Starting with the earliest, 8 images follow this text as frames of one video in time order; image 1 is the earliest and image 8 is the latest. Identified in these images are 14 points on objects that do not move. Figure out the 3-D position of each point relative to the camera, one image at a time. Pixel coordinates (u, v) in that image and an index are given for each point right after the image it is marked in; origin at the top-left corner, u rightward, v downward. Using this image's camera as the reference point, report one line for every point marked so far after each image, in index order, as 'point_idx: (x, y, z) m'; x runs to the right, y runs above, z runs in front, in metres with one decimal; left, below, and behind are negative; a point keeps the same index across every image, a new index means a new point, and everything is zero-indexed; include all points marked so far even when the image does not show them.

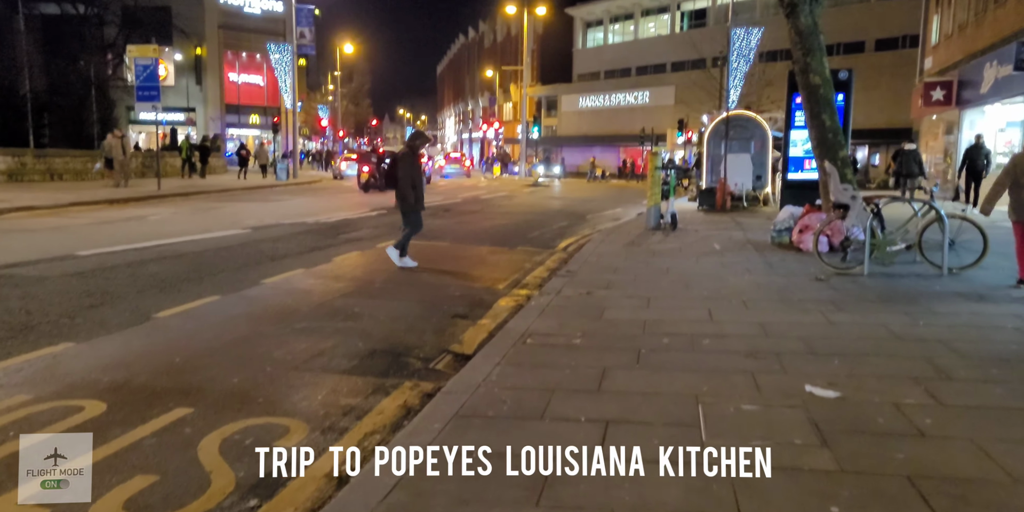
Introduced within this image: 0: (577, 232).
0: (+1.5, +0.5, +17.3) m
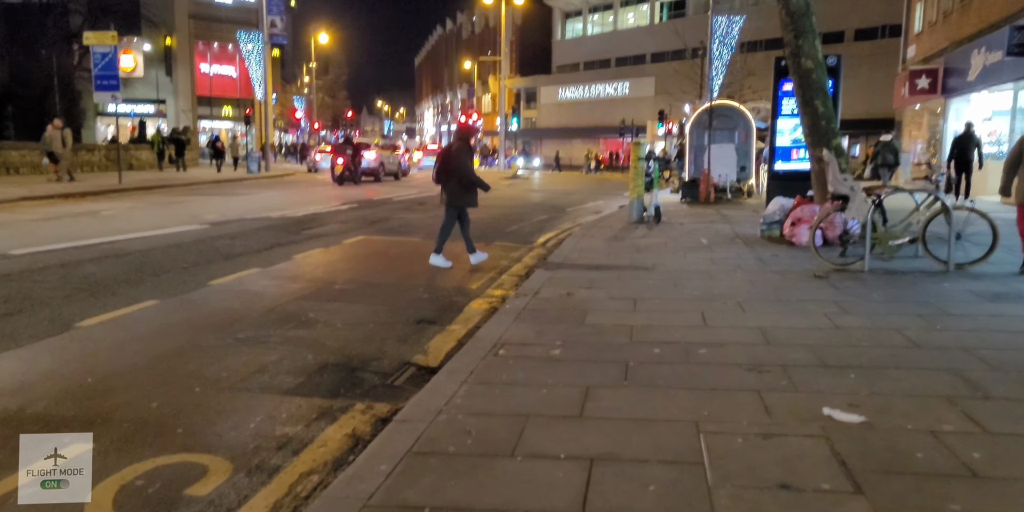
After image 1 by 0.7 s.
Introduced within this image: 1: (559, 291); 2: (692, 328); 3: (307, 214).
0: (+1.0, +0.7, +16.5) m
1: (+0.5, -0.4, +7.8) m
2: (+1.4, -0.6, +6.0) m
3: (-4.3, +0.9, +16.1) m
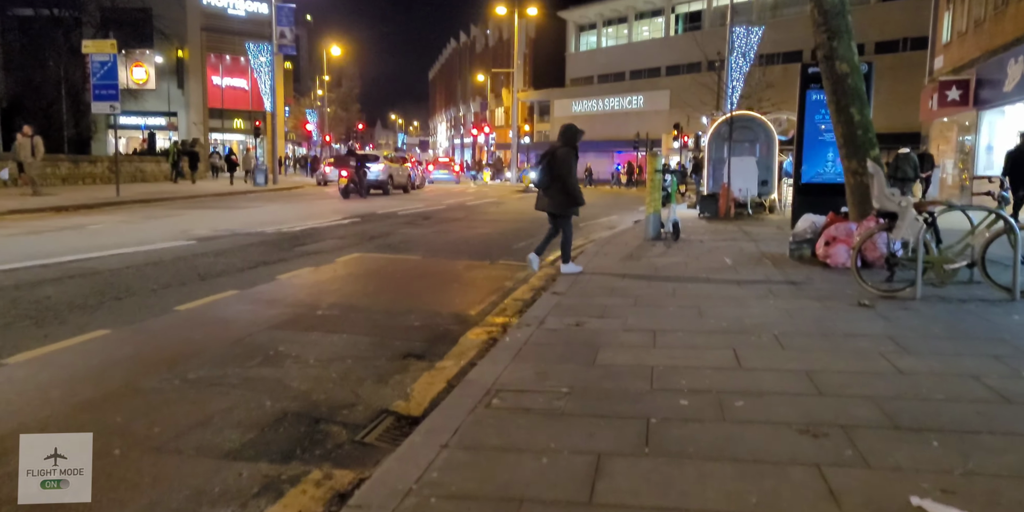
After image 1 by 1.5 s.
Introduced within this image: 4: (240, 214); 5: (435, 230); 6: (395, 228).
0: (+1.1, +0.3, +15.6) m
1: (+0.5, -0.6, +6.8) m
2: (+1.4, -0.8, +5.1) m
3: (-4.1, +0.5, +15.3) m
4: (-7.0, +1.1, +19.8) m
5: (-1.7, +0.6, +16.6) m
6: (-2.5, +0.6, +16.6) m
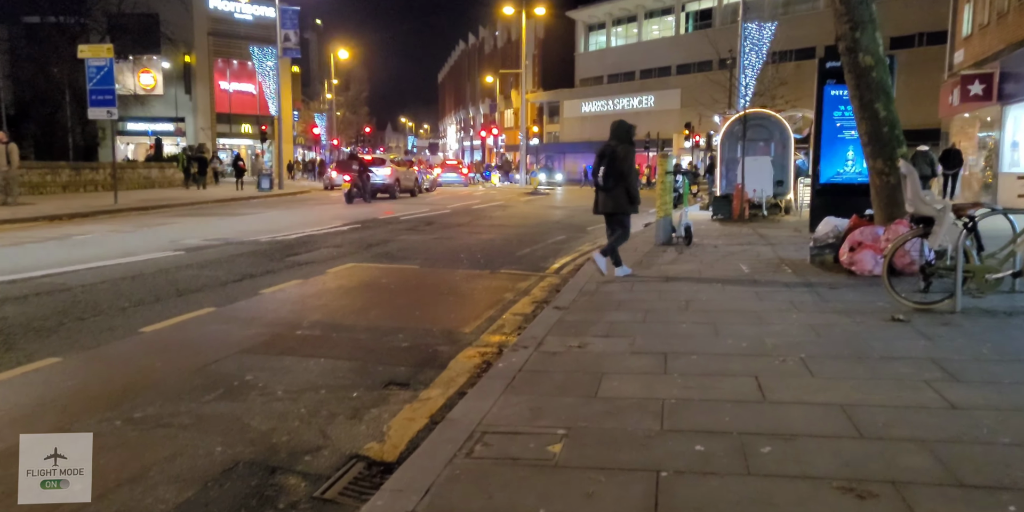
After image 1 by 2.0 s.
0: (+1.2, +0.2, +14.9) m
1: (+0.5, -0.7, +6.2) m
2: (+1.3, -0.9, +4.4) m
3: (-4.0, +0.4, +14.7) m
4: (-6.8, +0.9, +19.2) m
5: (-1.6, +0.4, +16.0) m
6: (-2.4, +0.4, +16.0) m
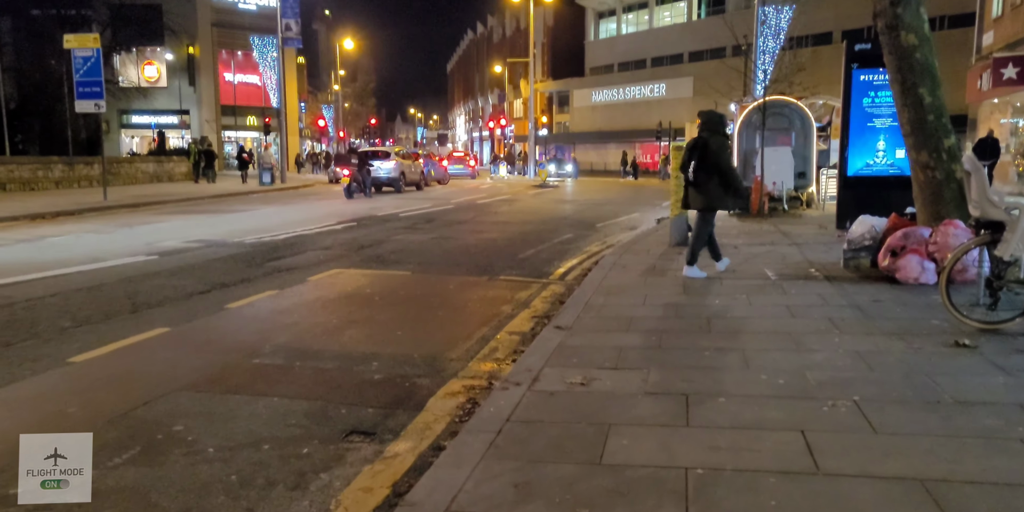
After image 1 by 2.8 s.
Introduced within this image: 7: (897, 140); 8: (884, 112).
0: (+1.3, +0.2, +13.9) m
1: (+0.4, -0.8, +5.2) m
2: (+1.2, -1.0, +3.4) m
3: (-4.0, +0.3, +13.7) m
4: (-6.7, +0.9, +18.3) m
5: (-1.5, +0.4, +15.0) m
6: (-2.4, +0.4, +15.0) m
7: (+6.7, +2.0, +13.4) m
8: (+6.4, +2.5, +13.3) m
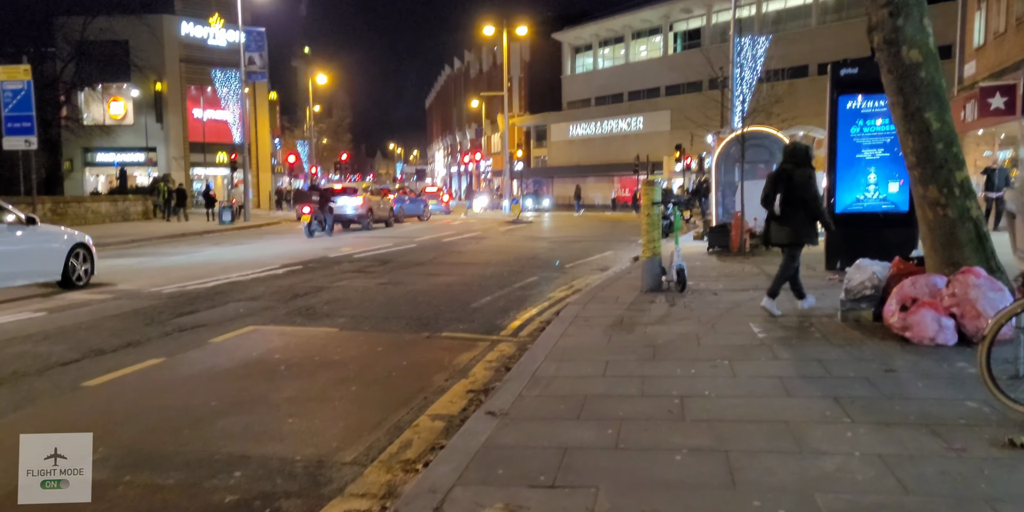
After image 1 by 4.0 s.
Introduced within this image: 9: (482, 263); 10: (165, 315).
0: (+0.6, -0.6, +12.5) m
1: (-0.1, -1.2, +3.7) m
2: (+0.8, -1.3, +1.9) m
3: (-4.7, -0.5, +12.2) m
4: (-7.5, -0.1, +16.8) m
5: (-2.2, -0.4, +13.6) m
6: (-3.1, -0.4, +13.5) m
7: (+5.9, +1.3, +12.2) m
8: (+5.7, +1.8, +12.1) m
9: (-0.7, -0.2, +17.2) m
10: (-4.3, -0.7, +9.3) m
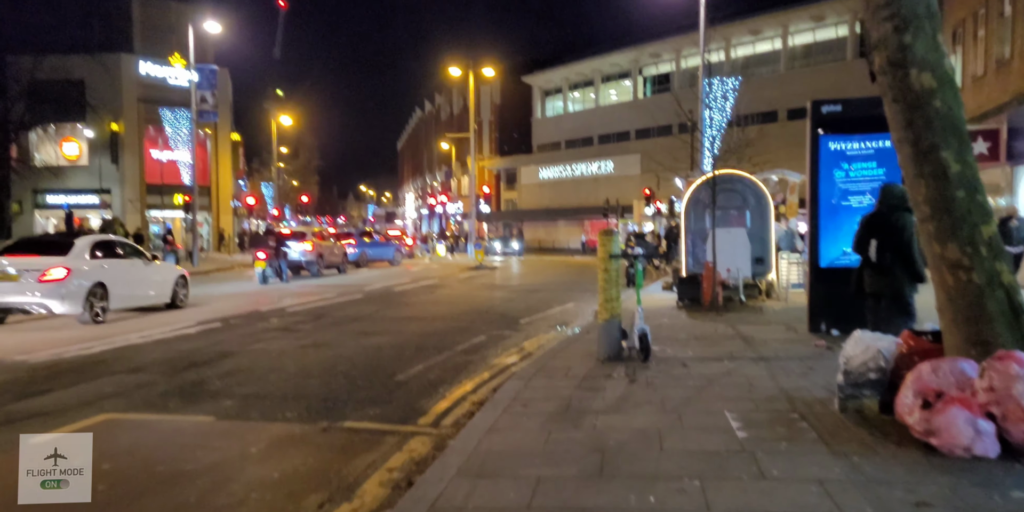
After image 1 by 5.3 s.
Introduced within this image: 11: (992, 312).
0: (-0.3, -1.4, +10.8) m
1: (-0.6, -1.5, +2.0) m
2: (+0.3, -1.5, +0.2) m
3: (-5.5, -1.3, +10.3) m
4: (-8.5, -1.2, +14.8) m
5: (-3.1, -1.3, +11.8) m
6: (-4.0, -1.3, +11.7) m
7: (+5.1, +0.5, +10.8) m
8: (+4.8, +1.0, +10.7) m
9: (-1.7, -1.3, +15.4) m
10: (-5.0, -1.4, +7.5) m
11: (+3.5, -0.4, +5.6) m
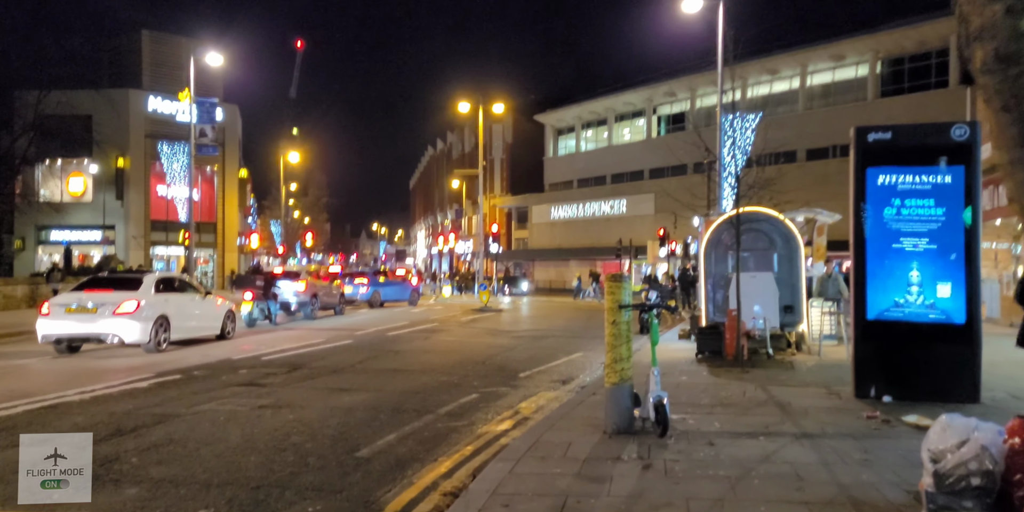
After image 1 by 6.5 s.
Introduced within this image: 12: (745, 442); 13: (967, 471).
0: (-0.4, -2.0, +9.2) m
1: (-0.9, -1.6, +0.4) m
2: (0.0, -1.6, -1.4) m
3: (-5.6, -1.8, +8.8) m
4: (-8.6, -1.9, +13.3) m
5: (-3.2, -1.9, +10.2) m
6: (-4.1, -1.9, +10.1) m
7: (+5.0, -0.1, +9.1) m
8: (+4.8, +0.3, +9.1) m
9: (-1.8, -2.1, +13.8) m
10: (-5.2, -1.8, +5.9) m
11: (+3.3, -0.7, +3.9) m
12: (+2.2, -1.8, +7.6) m
13: (+2.7, -1.3, +4.4) m
